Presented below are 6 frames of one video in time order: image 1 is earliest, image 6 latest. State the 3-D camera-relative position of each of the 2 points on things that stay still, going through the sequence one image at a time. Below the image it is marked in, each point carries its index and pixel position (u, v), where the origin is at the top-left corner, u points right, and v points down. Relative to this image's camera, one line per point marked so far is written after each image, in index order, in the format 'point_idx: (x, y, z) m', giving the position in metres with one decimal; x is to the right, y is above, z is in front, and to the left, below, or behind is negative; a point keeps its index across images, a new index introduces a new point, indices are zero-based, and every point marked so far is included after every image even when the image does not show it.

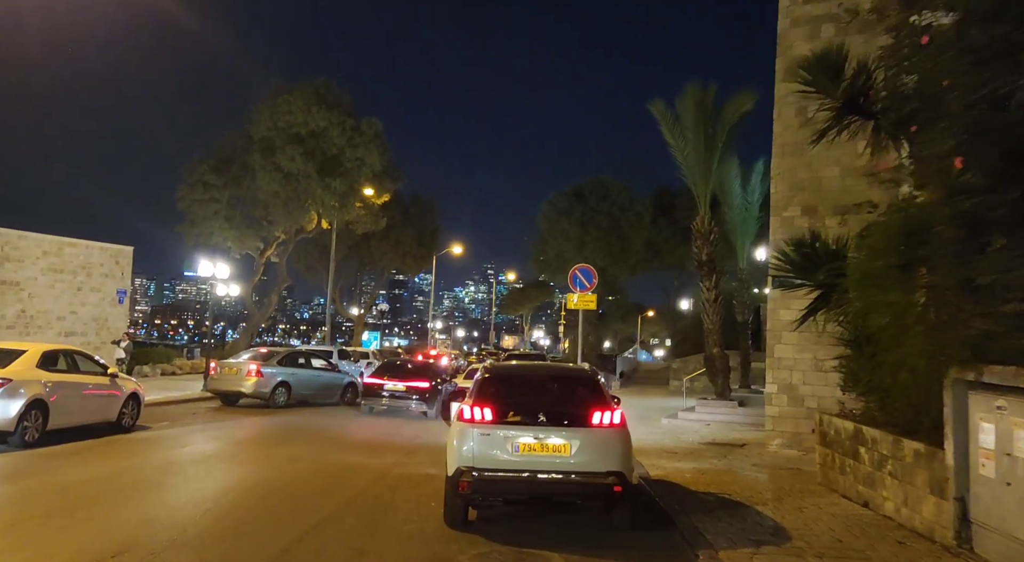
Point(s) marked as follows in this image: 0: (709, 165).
0: (+5.3, +3.1, +19.1) m
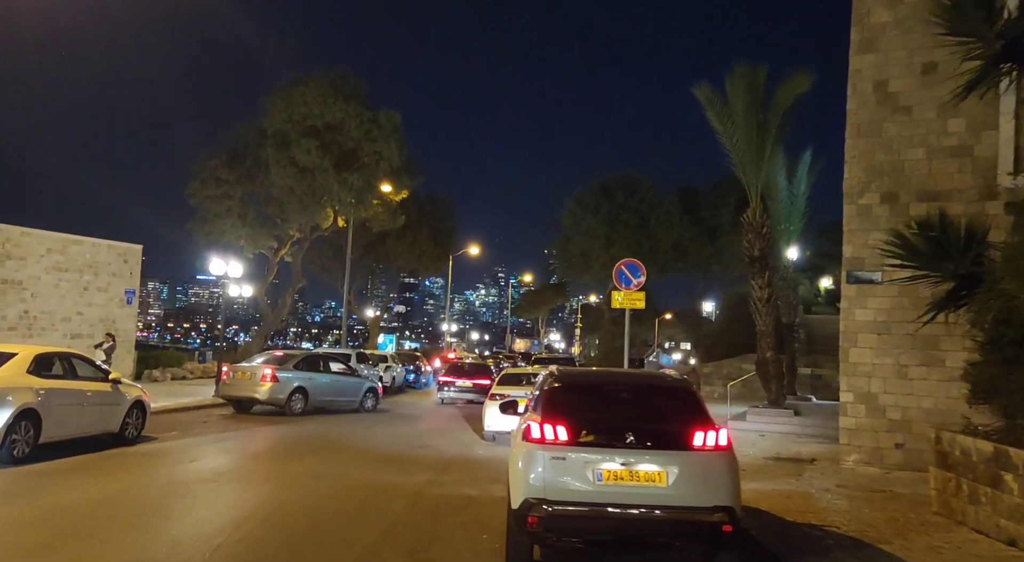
0: (+6.2, +3.1, +17.6) m
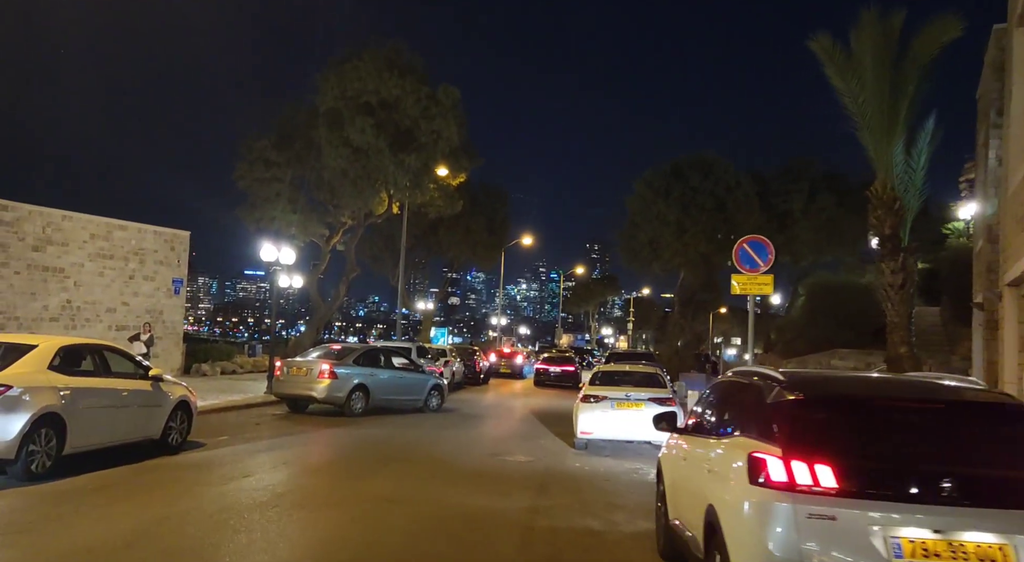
0: (+8.0, +3.5, +15.0) m
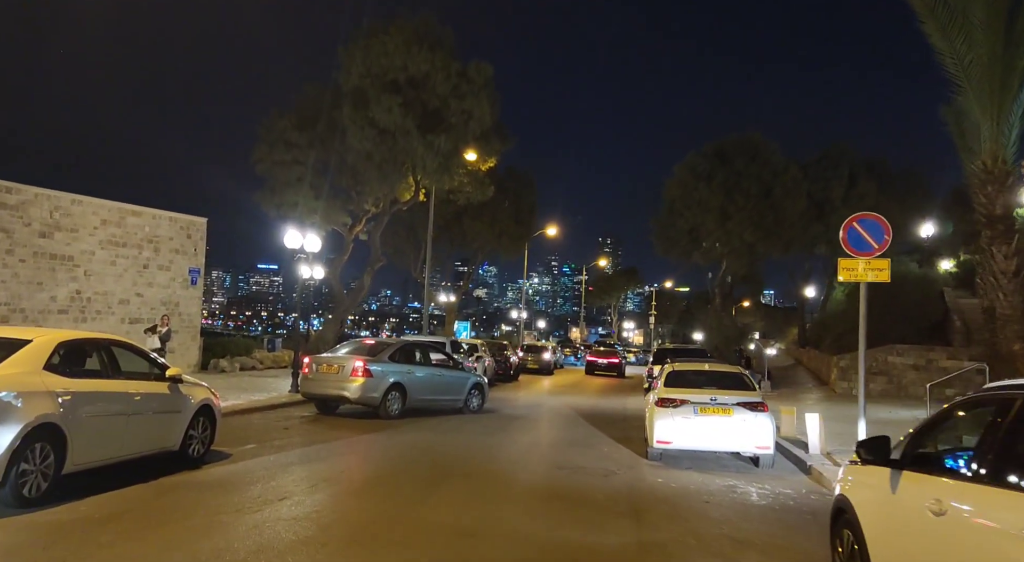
0: (+9.1, +3.7, +13.2) m
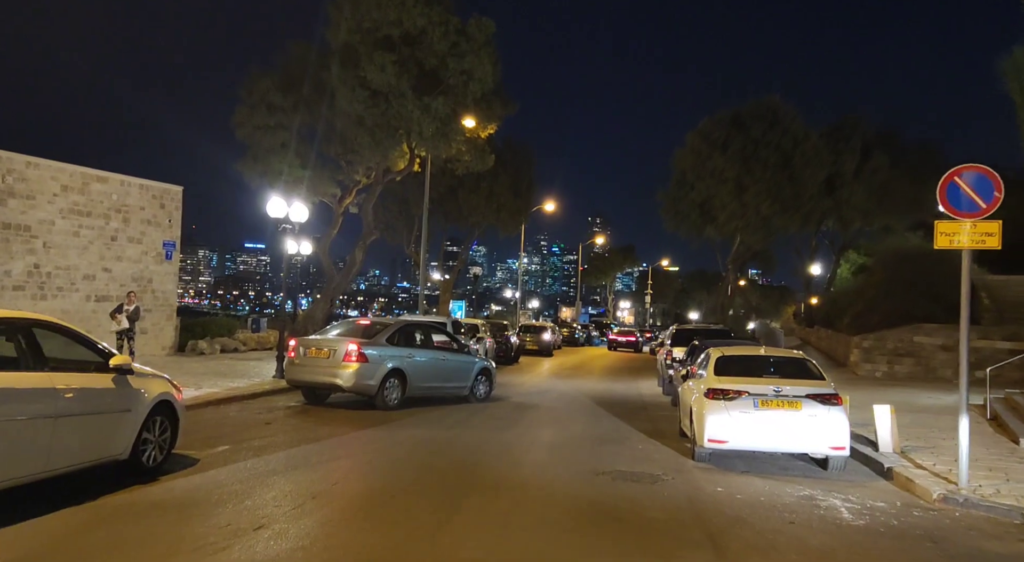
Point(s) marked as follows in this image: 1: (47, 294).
0: (+9.4, +4.2, +11.4) m
1: (-11.5, -0.3, +17.7) m
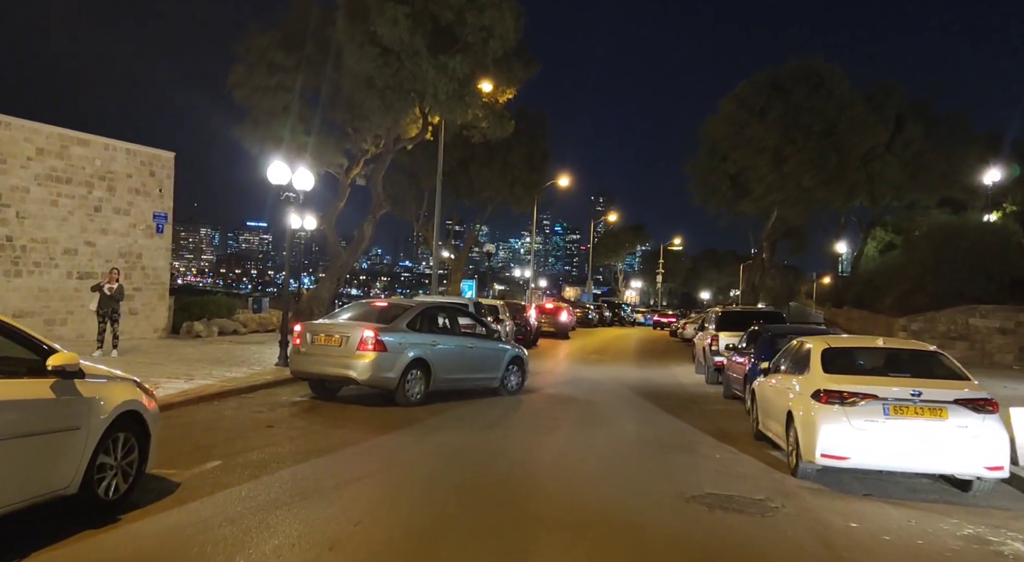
0: (+10.1, +4.5, +9.3) m
1: (-10.8, +0.2, +15.8) m
